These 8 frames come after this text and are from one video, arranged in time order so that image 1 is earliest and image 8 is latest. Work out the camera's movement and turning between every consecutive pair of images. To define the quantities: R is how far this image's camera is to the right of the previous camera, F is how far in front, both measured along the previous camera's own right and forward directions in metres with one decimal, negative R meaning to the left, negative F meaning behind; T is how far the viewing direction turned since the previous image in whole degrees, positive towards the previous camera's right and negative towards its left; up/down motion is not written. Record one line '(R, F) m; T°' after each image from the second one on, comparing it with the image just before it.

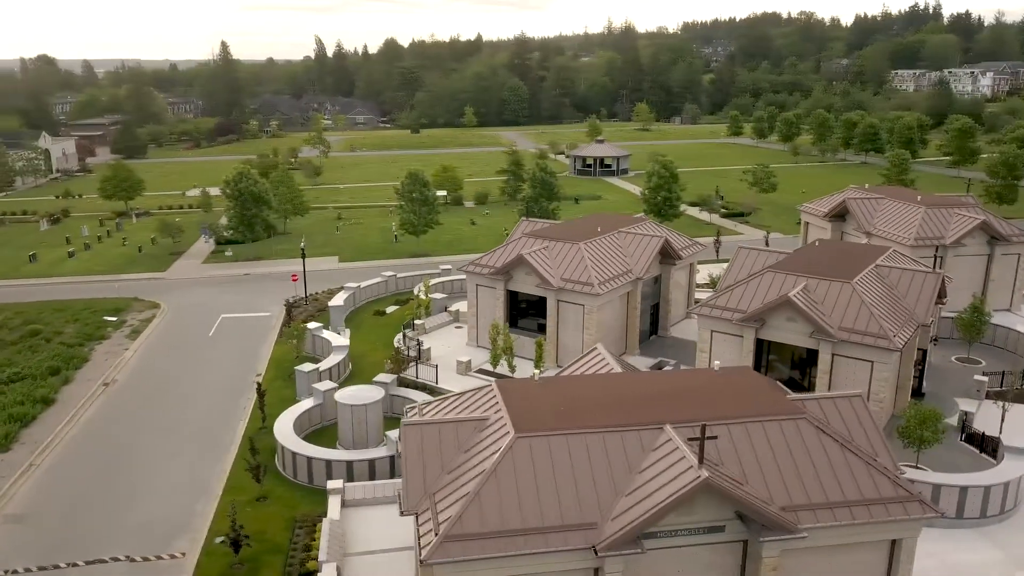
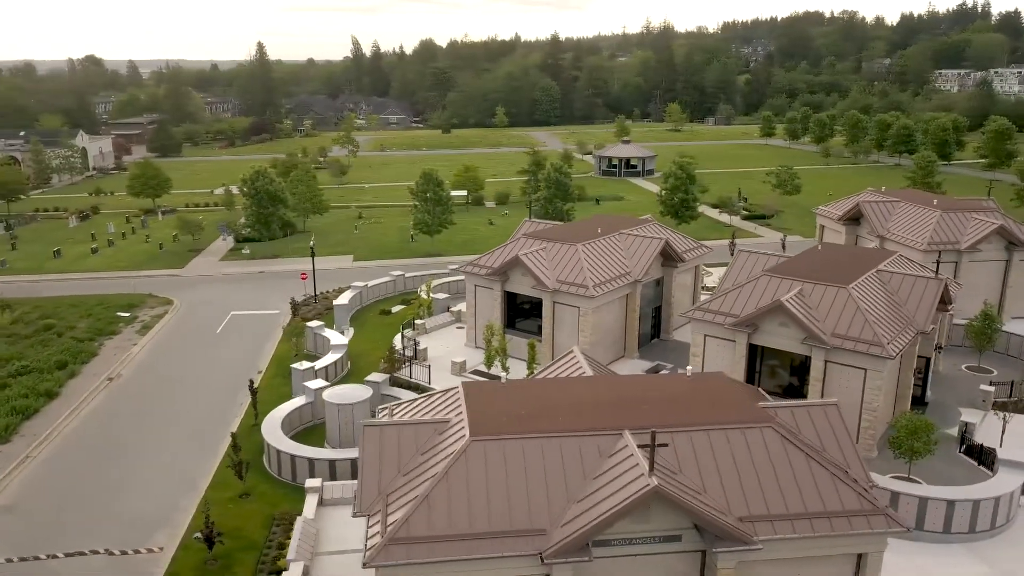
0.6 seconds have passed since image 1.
(+1.6, +0.2) m; -3°
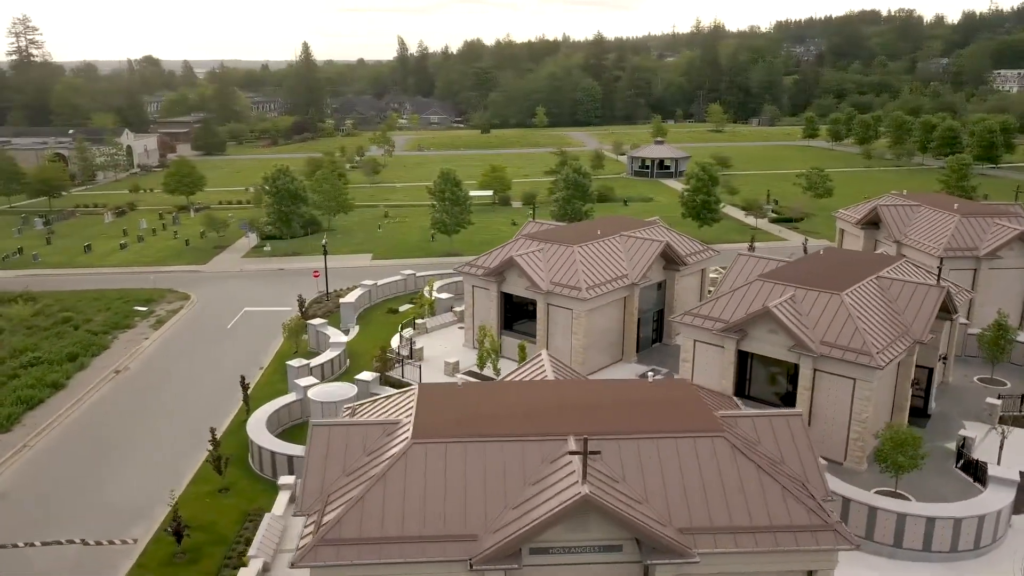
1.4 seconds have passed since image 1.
(+2.0, +0.3) m; -3°
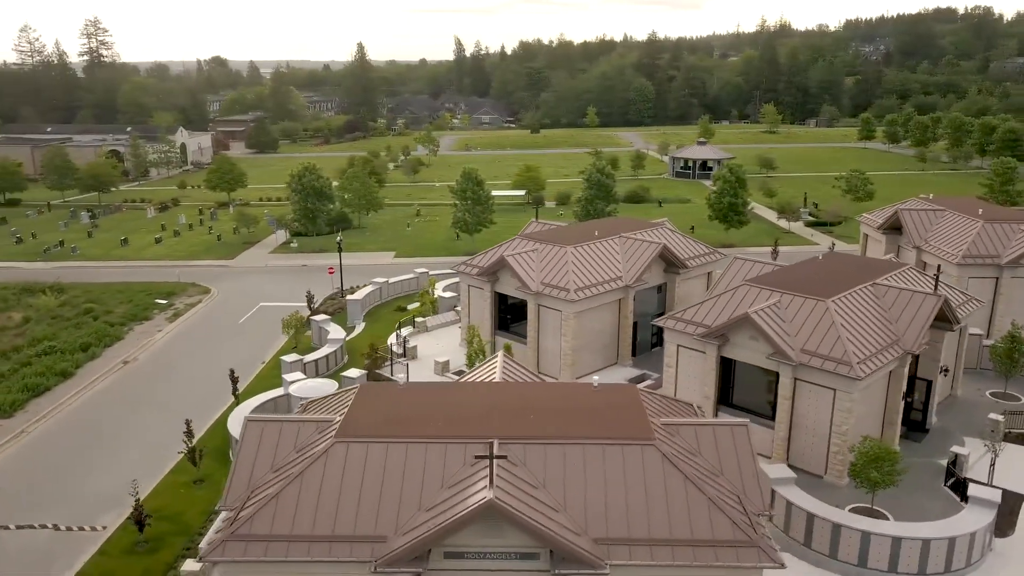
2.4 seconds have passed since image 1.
(+2.6, +0.4) m; -4°
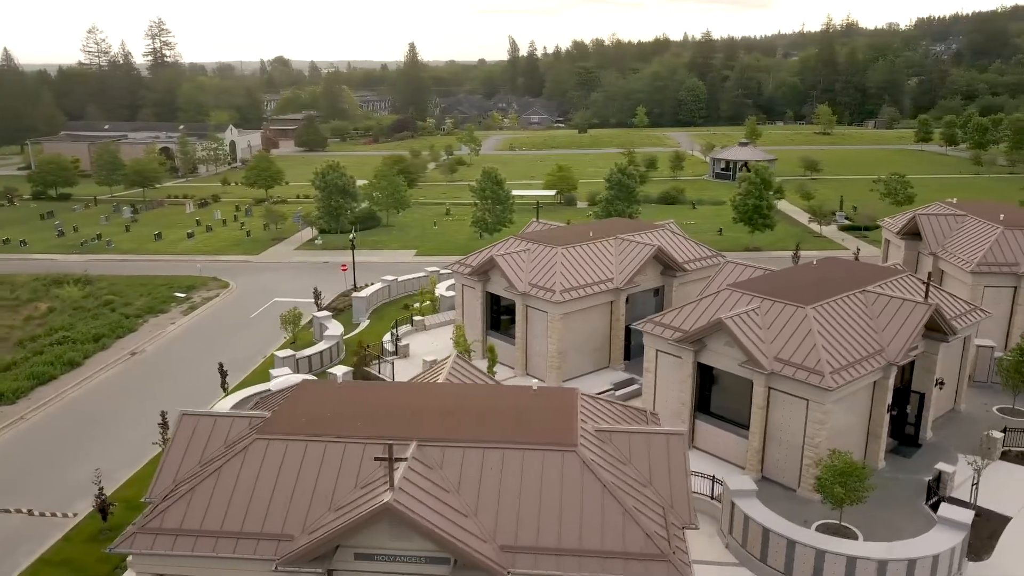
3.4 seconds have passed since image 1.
(+2.6, +0.4) m; -4°
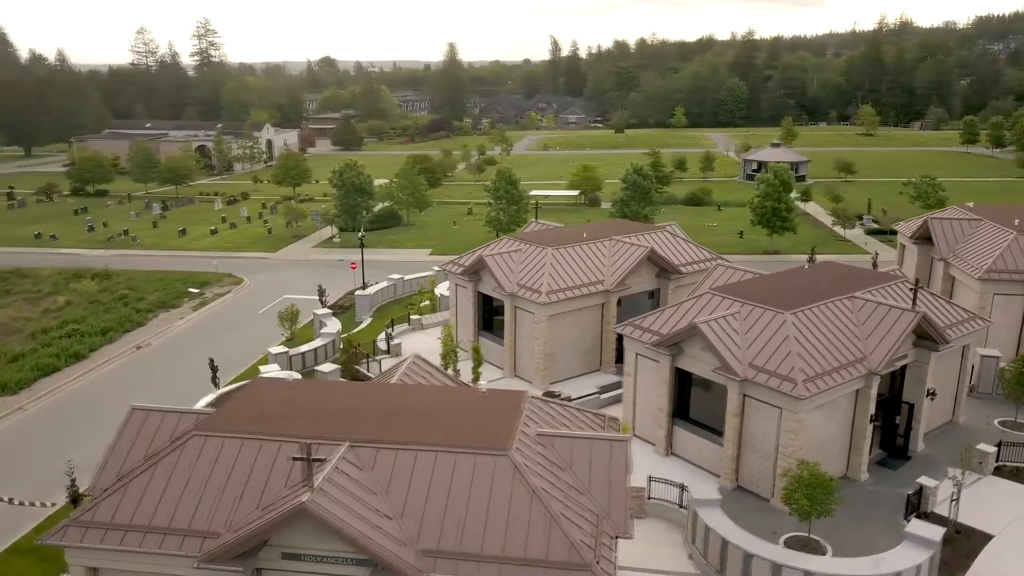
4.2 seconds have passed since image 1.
(+2.0, +0.3) m; -3°
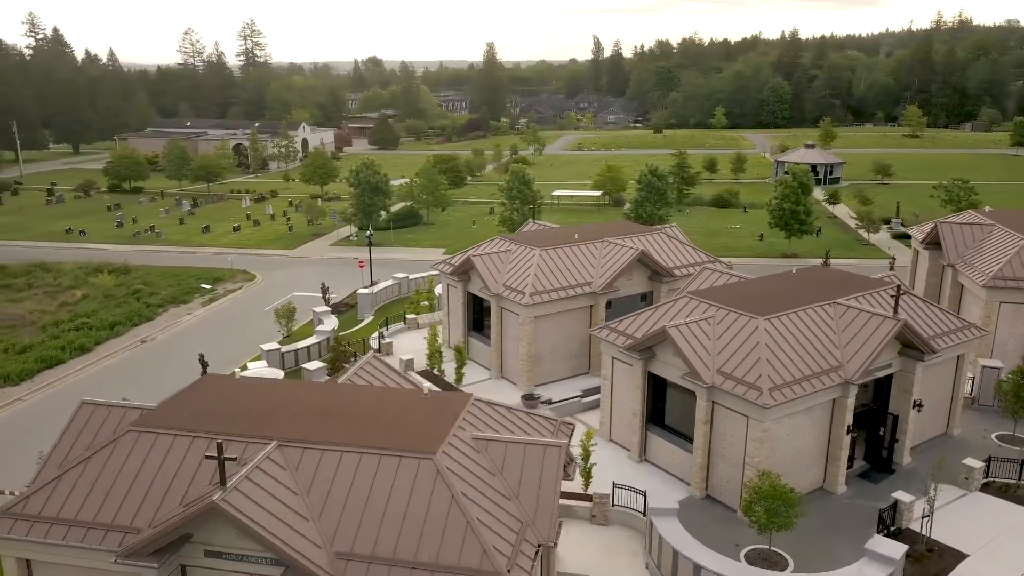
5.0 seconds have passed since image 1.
(+2.1, +0.3) m; -3°
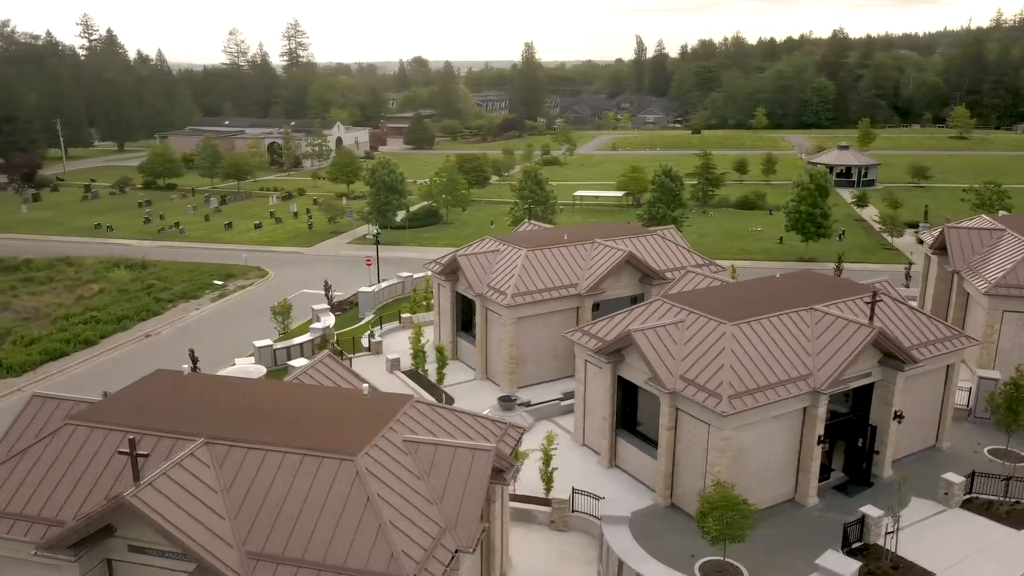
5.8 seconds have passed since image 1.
(+2.2, +0.3) m; -3°
